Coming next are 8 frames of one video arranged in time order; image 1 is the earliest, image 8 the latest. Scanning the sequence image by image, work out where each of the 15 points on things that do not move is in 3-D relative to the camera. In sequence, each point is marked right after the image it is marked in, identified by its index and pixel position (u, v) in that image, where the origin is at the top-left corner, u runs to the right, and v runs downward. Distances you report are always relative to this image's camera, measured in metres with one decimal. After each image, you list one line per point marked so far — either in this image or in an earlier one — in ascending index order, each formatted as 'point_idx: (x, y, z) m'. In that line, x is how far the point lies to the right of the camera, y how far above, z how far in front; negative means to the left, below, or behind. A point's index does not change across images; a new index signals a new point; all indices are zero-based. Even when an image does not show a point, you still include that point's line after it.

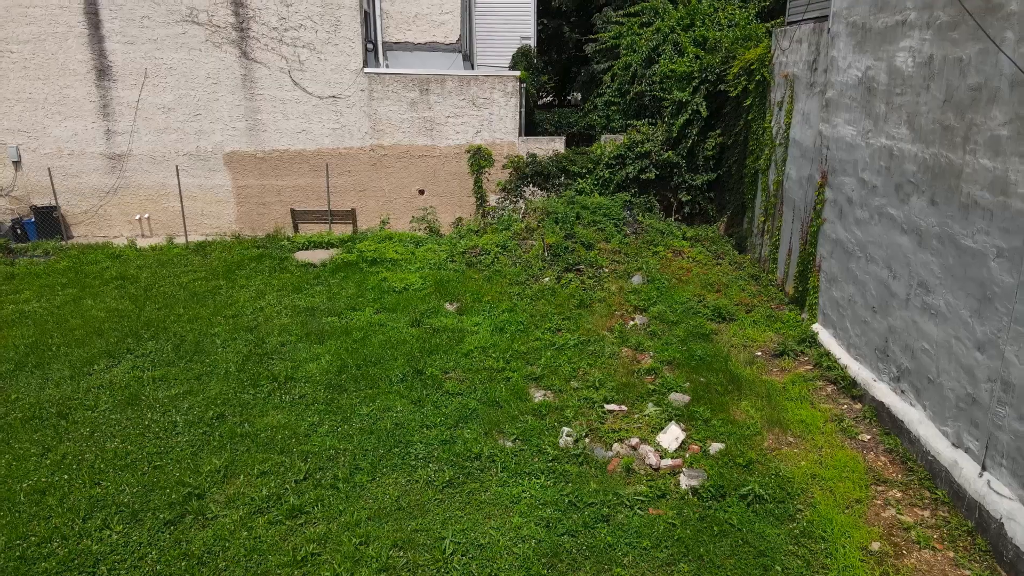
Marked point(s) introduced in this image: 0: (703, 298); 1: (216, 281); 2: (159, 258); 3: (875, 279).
0: (+1.2, -0.1, +7.6) m
1: (-2.2, 0.0, +8.8) m
2: (-3.0, +0.3, +10.0) m
3: (+1.7, 0.0, +5.6) m
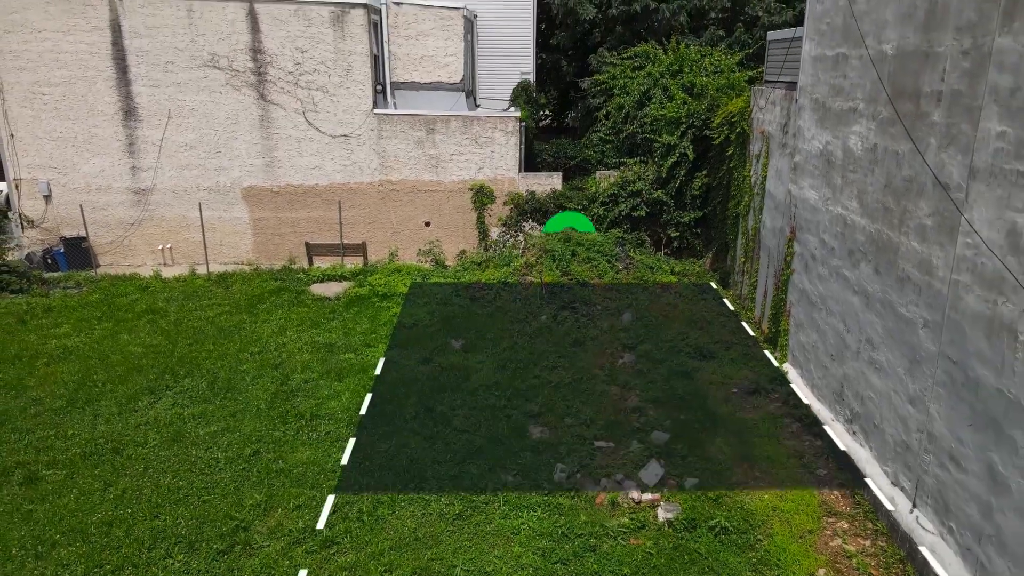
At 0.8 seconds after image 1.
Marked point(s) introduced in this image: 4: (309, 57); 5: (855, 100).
0: (+1.2, -0.4, +8.3) m
1: (-2.2, -0.2, +9.6) m
2: (-3.0, 0.0, +10.7) m
3: (+1.7, -0.2, +6.4) m
4: (-2.0, +2.2, +11.5) m
5: (+1.7, +0.9, +5.9) m
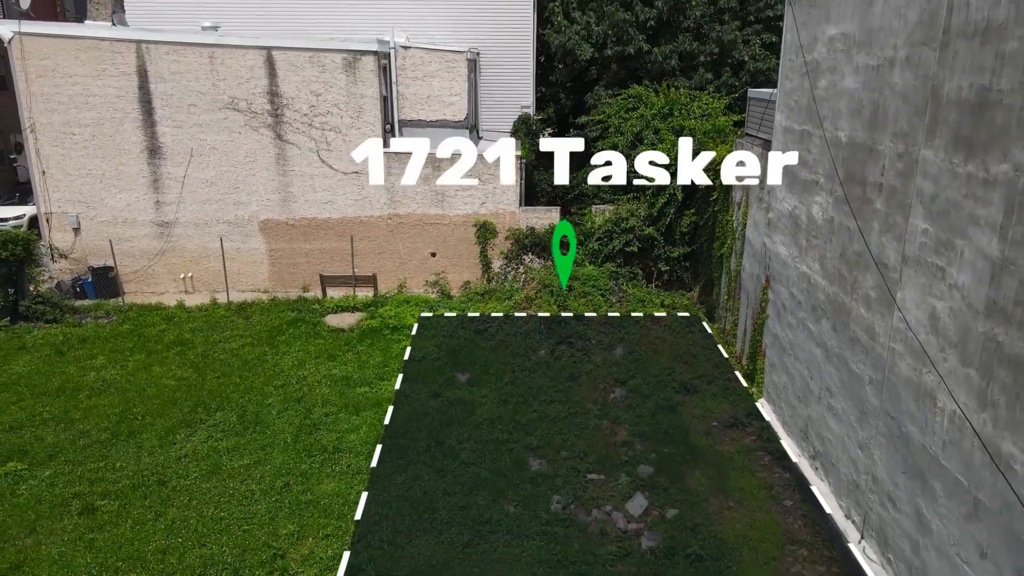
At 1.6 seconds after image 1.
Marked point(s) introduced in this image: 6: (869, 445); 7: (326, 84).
0: (+1.2, -0.6, +9.1) m
1: (-2.2, -0.5, +10.3) m
2: (-3.0, -0.3, +11.5) m
3: (+1.7, -0.5, +7.1) m
4: (-2.0, +1.9, +12.2) m
5: (+1.7, +0.6, +6.7) m
6: (+1.7, -0.8, +5.7) m
7: (-1.9, +2.1, +12.1) m
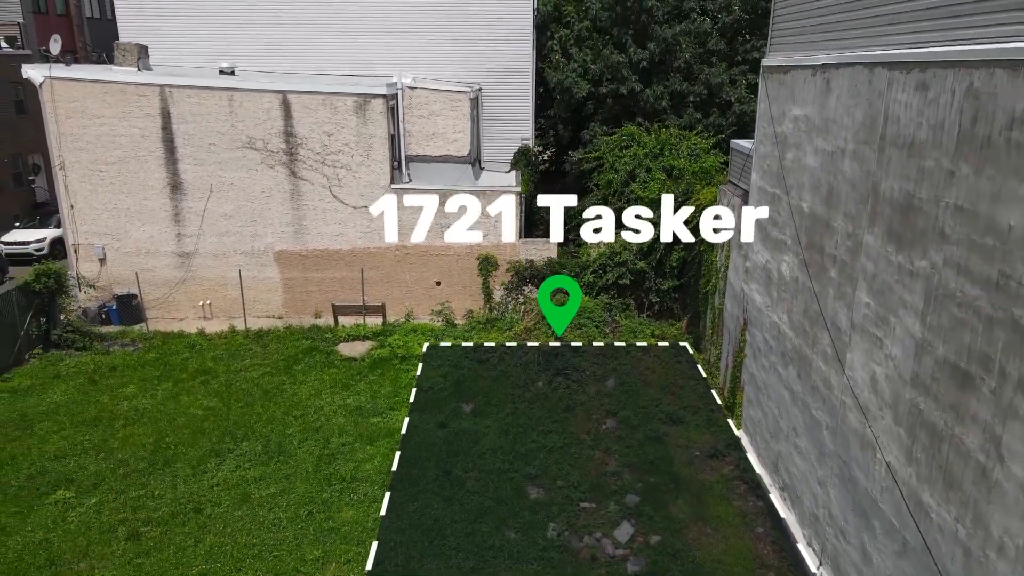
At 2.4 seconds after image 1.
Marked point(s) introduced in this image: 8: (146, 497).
0: (+1.2, -1.0, +9.9) m
1: (-2.2, -0.8, +11.1) m
2: (-2.9, -0.6, +12.3) m
3: (+1.7, -0.8, +7.9) m
4: (-1.9, +1.6, +13.0) m
5: (+1.7, +0.3, +7.5) m
6: (+1.7, -1.1, +6.5) m
7: (-1.9, +1.8, +12.9) m
8: (-2.5, -1.4, +8.1) m
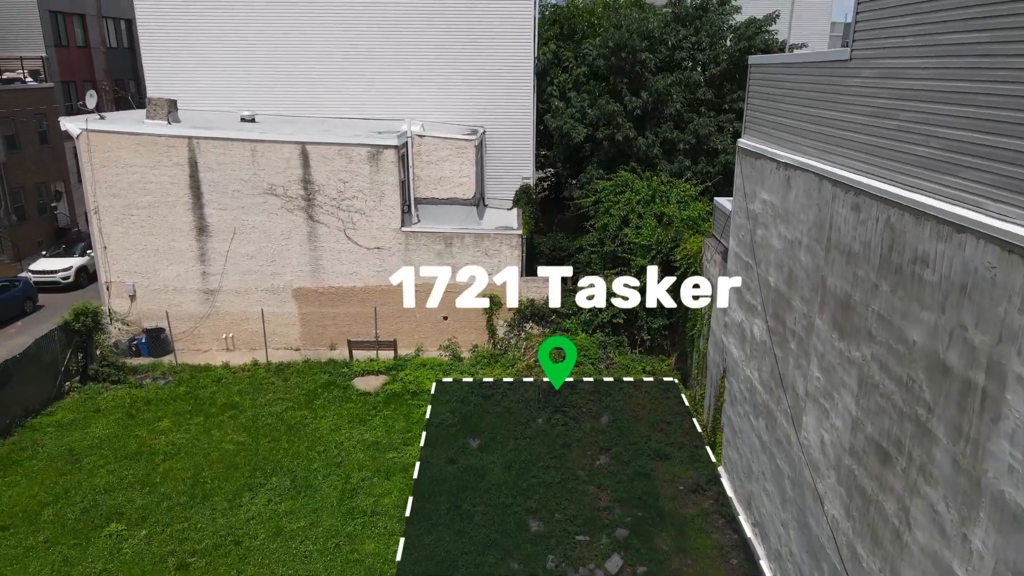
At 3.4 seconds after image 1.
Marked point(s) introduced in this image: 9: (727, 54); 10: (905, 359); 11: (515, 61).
0: (+1.3, -1.4, +10.9) m
1: (-2.2, -1.3, +12.1) m
2: (-2.9, -1.1, +13.3) m
3: (+1.8, -1.3, +8.9) m
4: (-1.9, +1.2, +14.0) m
5: (+1.7, -0.1, +8.5) m
6: (+1.7, -1.5, +7.5) m
7: (-1.9, +1.3, +13.9) m
8: (-2.5, -1.9, +9.1) m
9: (+2.8, +3.0, +15.5) m
10: (+1.7, -0.3, +5.1) m
11: (0.0, +3.2, +16.5) m
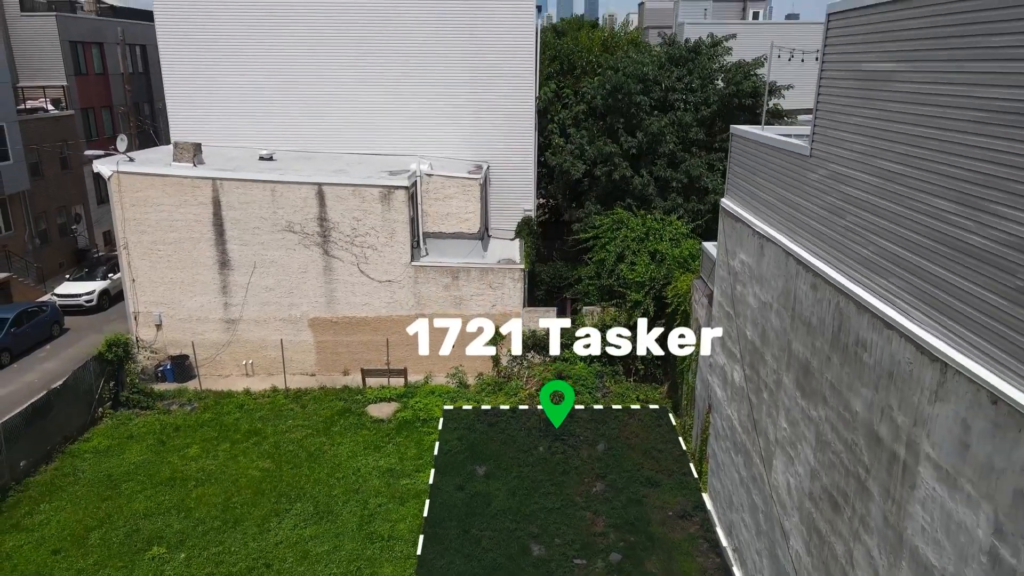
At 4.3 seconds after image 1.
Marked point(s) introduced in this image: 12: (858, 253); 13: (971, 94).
0: (+1.3, -1.8, +11.9) m
1: (-2.1, -1.7, +13.1) m
2: (-2.9, -1.4, +14.2) m
3: (+1.8, -1.7, +9.9) m
4: (-1.9, +0.8, +15.0) m
5: (+1.8, -0.5, +9.5) m
6: (+1.8, -1.9, +8.5) m
7: (-1.8, +1.0, +14.9) m
8: (-2.4, -2.3, +10.1) m
9: (+2.9, +2.7, +16.5) m
10: (+1.7, -0.7, +6.1) m
11: (+0.1, +2.8, +17.5) m
12: (+1.8, +0.2, +6.1) m
13: (+1.8, +0.8, +4.6) m
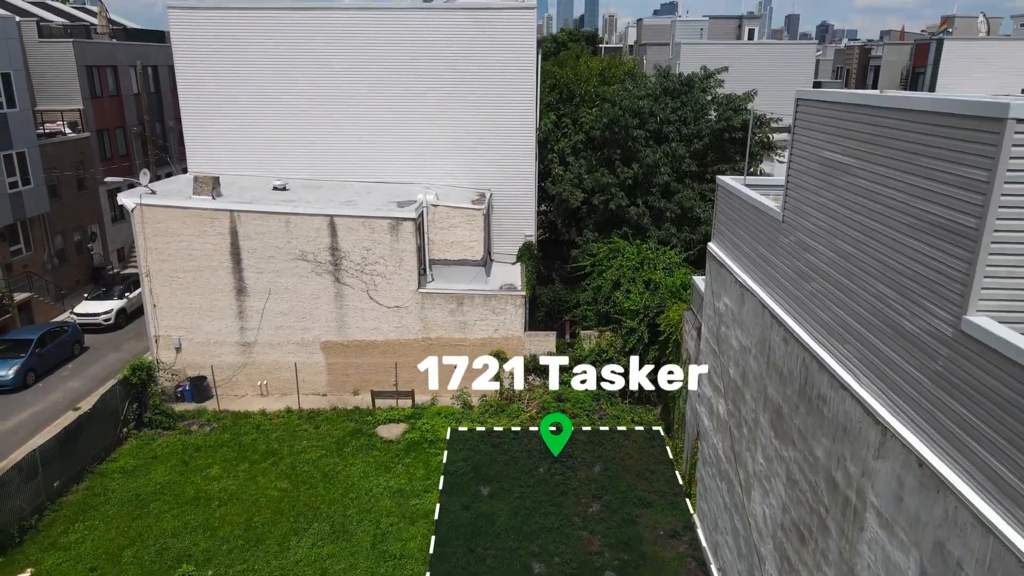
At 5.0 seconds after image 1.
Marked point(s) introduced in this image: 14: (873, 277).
0: (+1.3, -2.1, +12.7) m
1: (-2.1, -2.0, +13.9) m
2: (-2.9, -1.8, +15.1) m
3: (+1.8, -2.0, +10.7) m
4: (-1.9, +0.5, +15.8) m
5: (+1.8, -0.8, +10.3) m
6: (+1.8, -2.2, +9.3) m
7: (-1.8, +0.6, +15.7) m
8: (-2.4, -2.6, +10.9) m
9: (+2.9, +2.3, +17.3) m
10: (+1.8, -1.1, +6.9) m
11: (+0.1, +2.4, +18.3) m
12: (+1.8, -0.2, +6.9) m
13: (+1.8, +0.4, +5.4) m
14: (+1.8, +0.1, +5.9) m
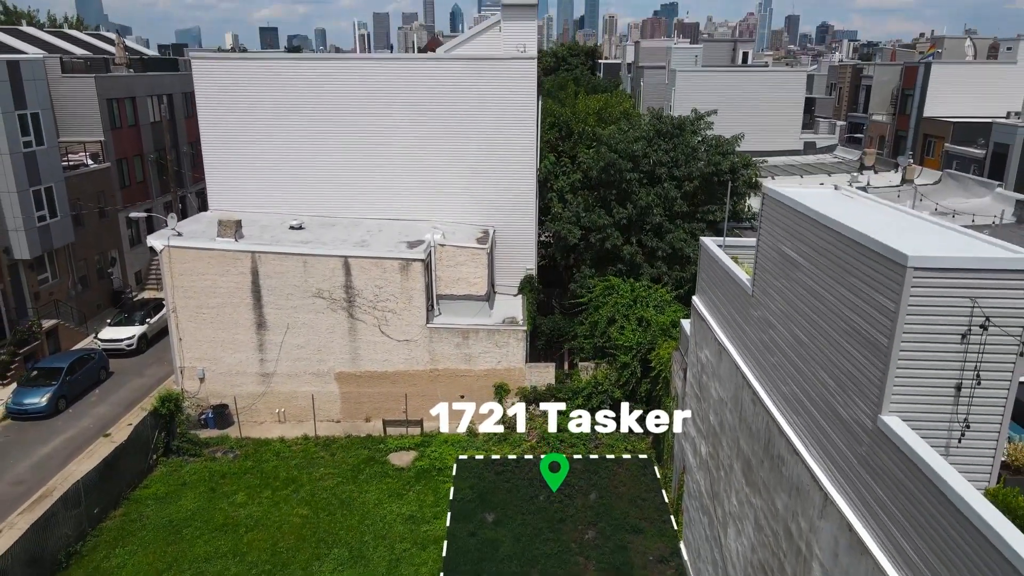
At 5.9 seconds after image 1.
0: (+1.3, -2.6, +13.8) m
1: (-2.1, -2.5, +15.1) m
2: (-2.8, -2.3, +16.2) m
3: (+1.8, -2.5, +11.9) m
4: (-1.8, 0.0, +17.0) m
5: (+1.8, -1.4, +11.4) m
6: (+1.8, -2.8, +10.4) m
7: (-1.8, +0.1, +16.9) m
8: (-2.4, -3.1, +12.1) m
9: (+2.9, +1.8, +18.4) m
10: (+1.8, -1.6, +8.0) m
11: (+0.1, +1.9, +19.5) m
12: (+1.8, -0.7, +8.0) m
13: (+1.8, -0.1, +6.6) m
14: (+1.8, -0.5, +7.0) m
